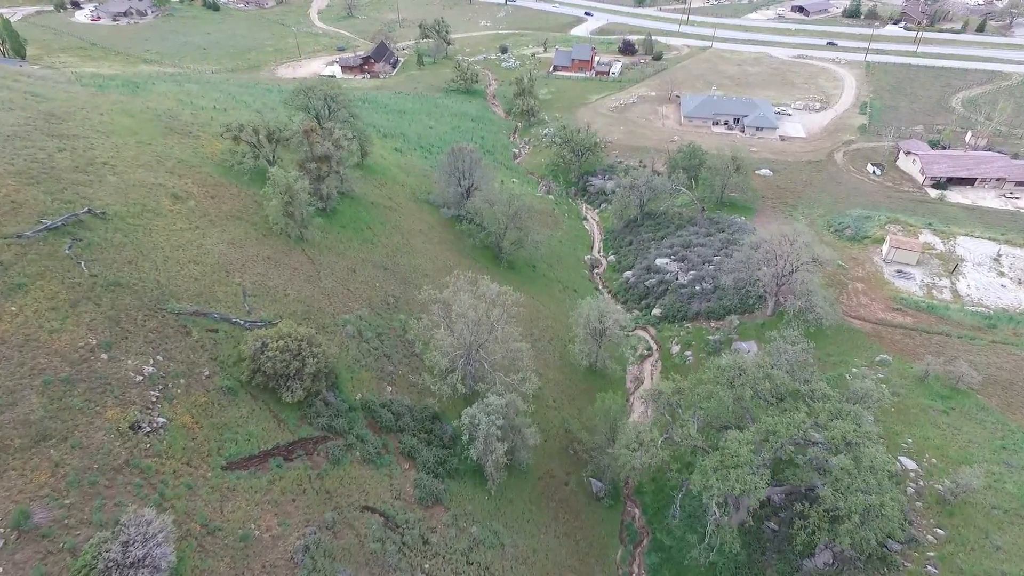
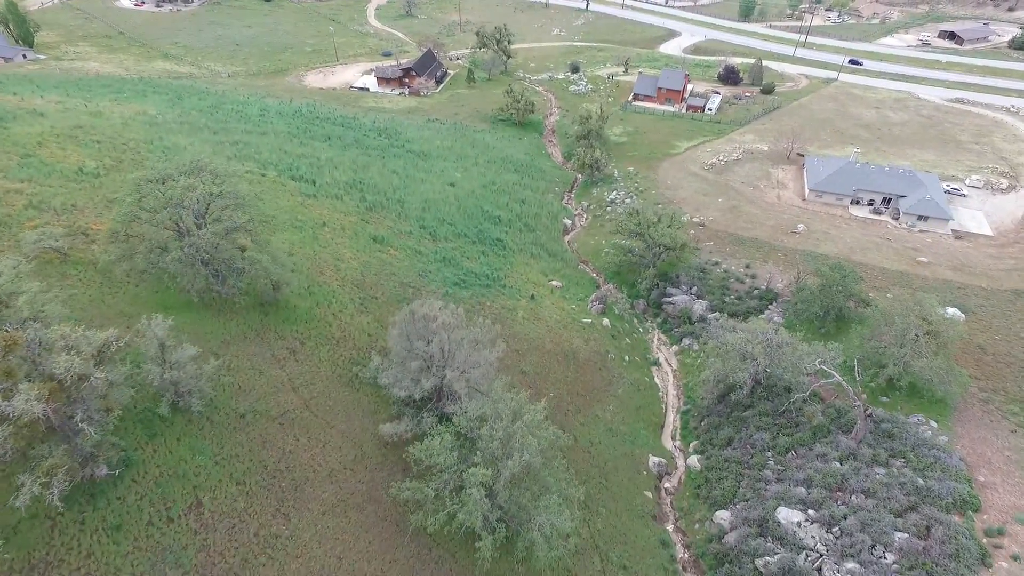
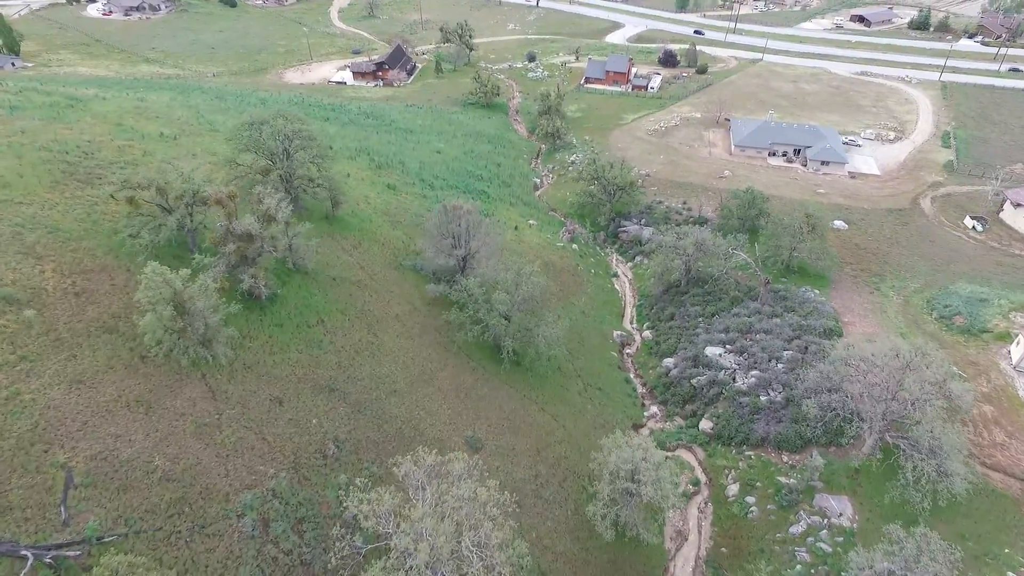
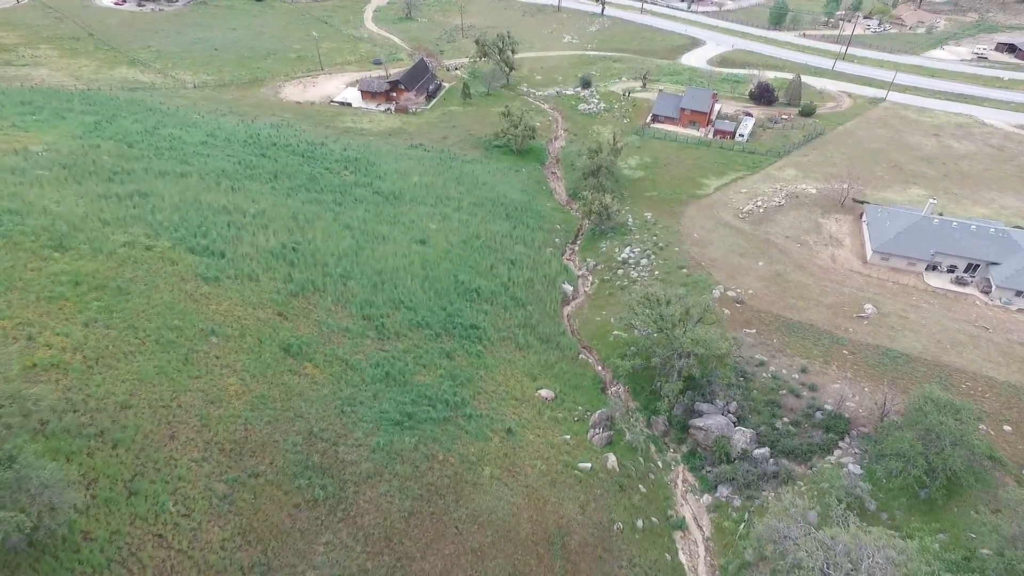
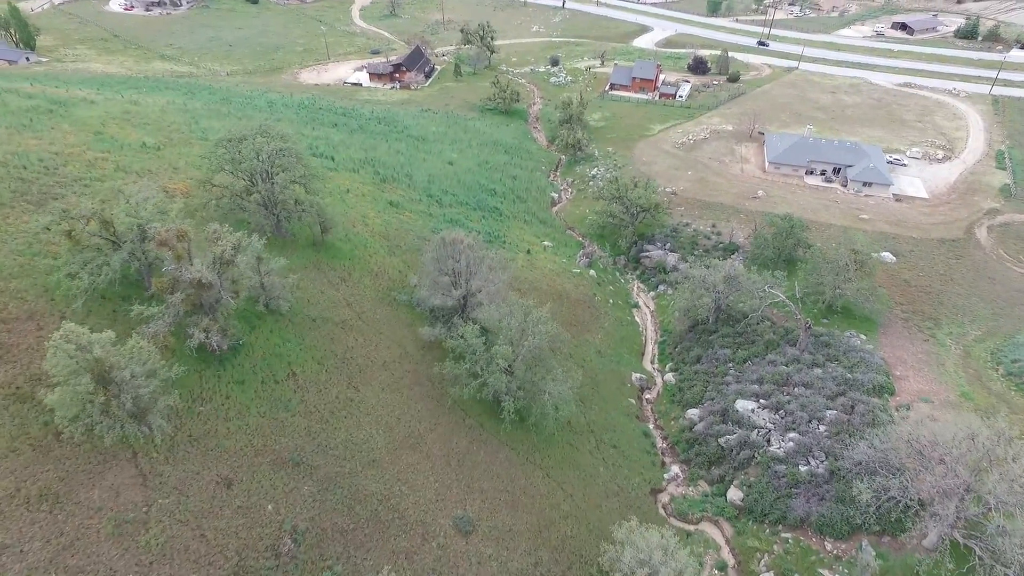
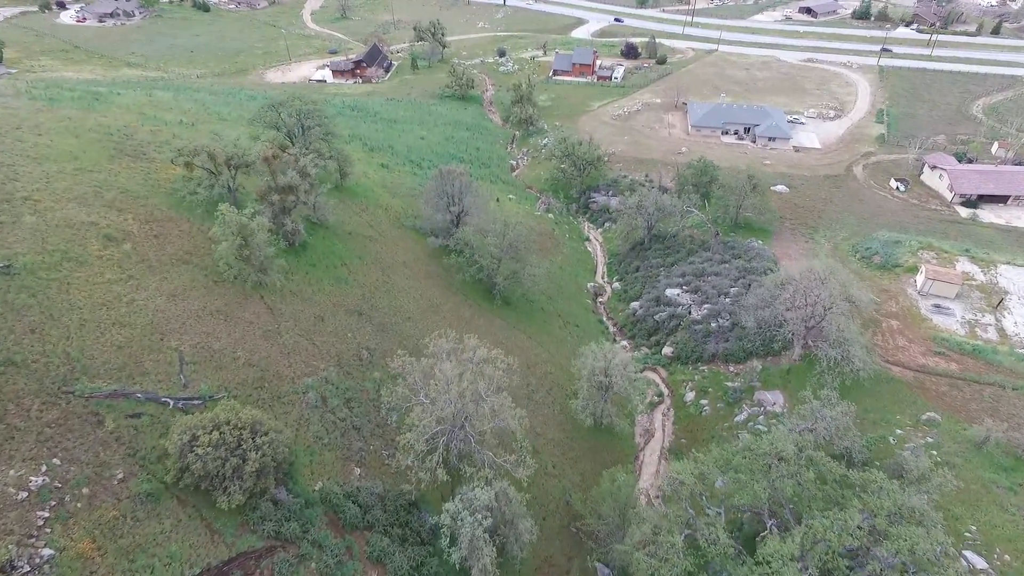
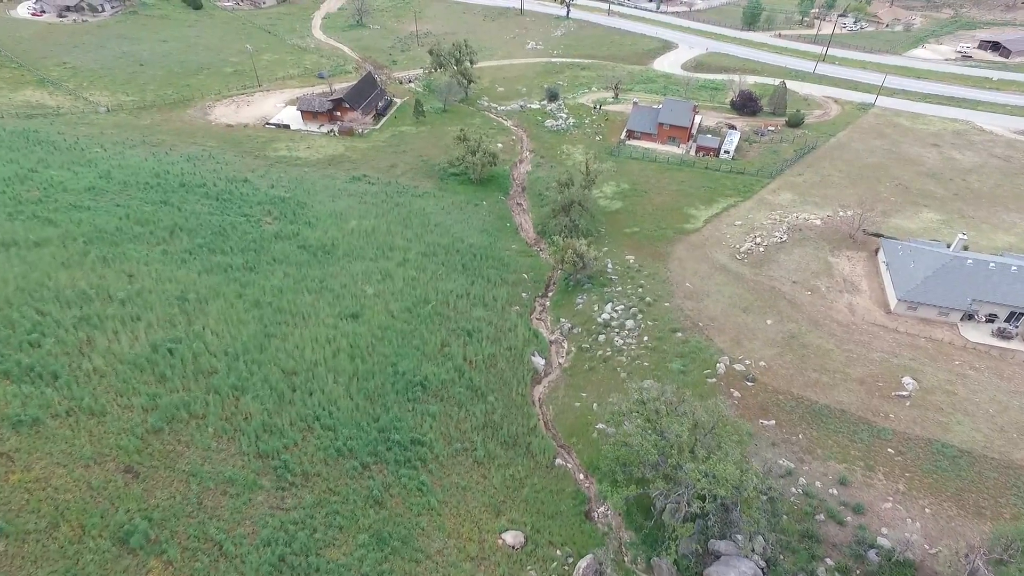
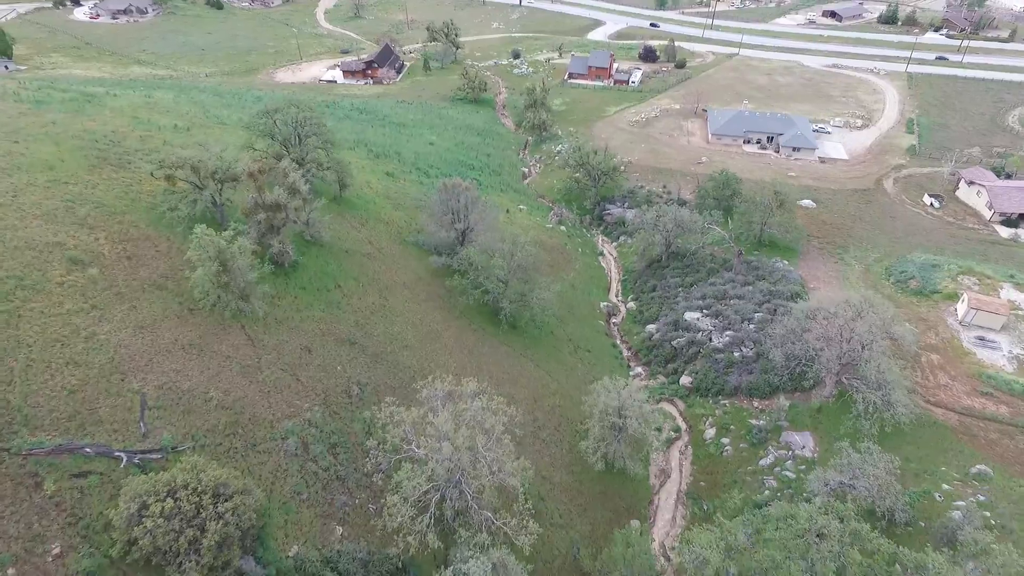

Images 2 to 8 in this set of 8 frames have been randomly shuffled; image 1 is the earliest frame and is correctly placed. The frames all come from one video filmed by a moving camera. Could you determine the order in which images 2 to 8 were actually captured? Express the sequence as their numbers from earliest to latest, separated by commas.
6, 8, 3, 5, 2, 4, 7
